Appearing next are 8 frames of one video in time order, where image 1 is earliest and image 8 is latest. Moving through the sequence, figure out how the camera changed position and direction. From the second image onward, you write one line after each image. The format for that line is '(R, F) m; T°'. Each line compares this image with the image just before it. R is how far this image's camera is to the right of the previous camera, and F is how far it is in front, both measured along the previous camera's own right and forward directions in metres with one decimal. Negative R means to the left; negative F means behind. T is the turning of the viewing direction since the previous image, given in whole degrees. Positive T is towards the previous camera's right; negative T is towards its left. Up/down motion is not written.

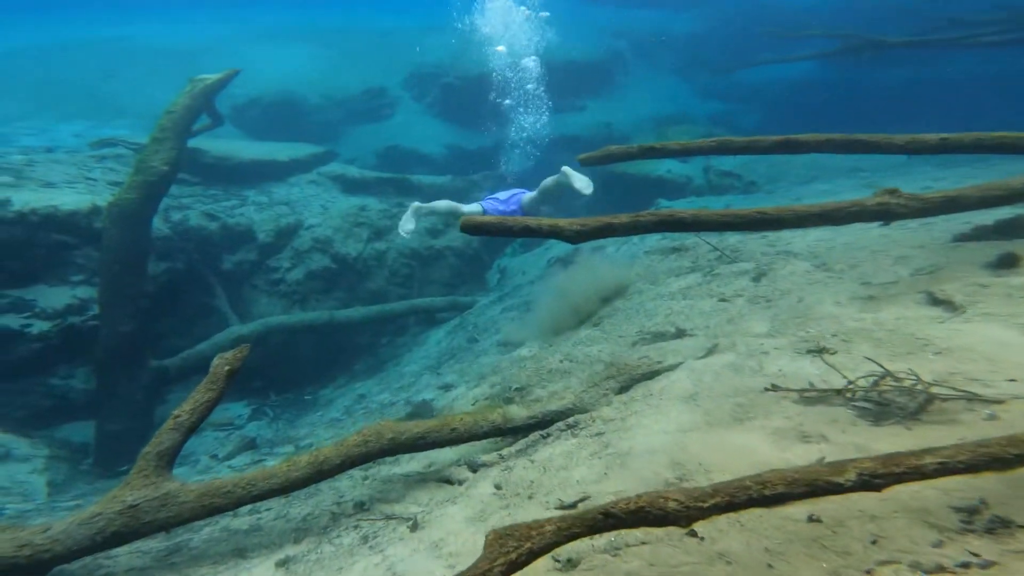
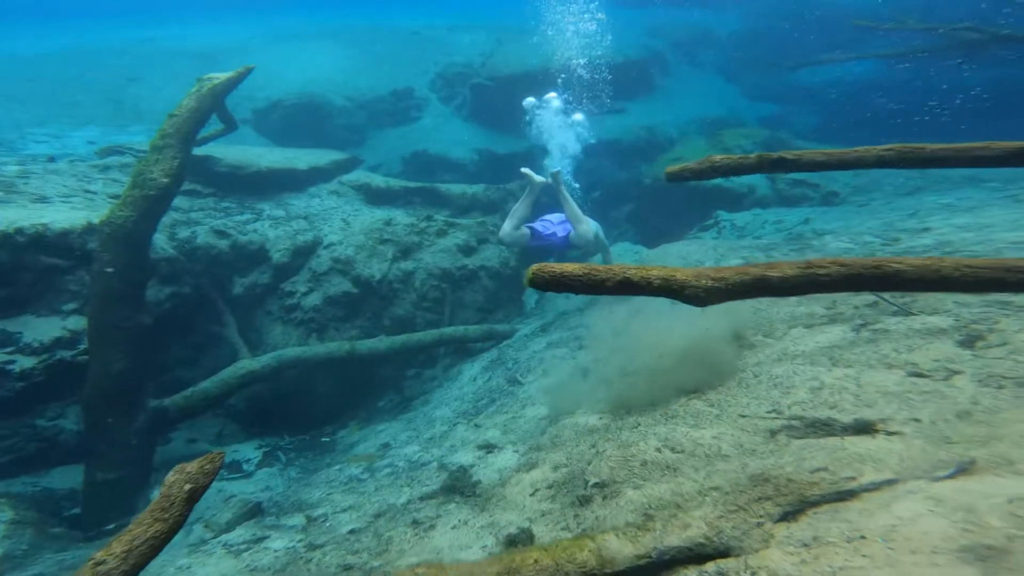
(-0.3, +0.8) m; -3°
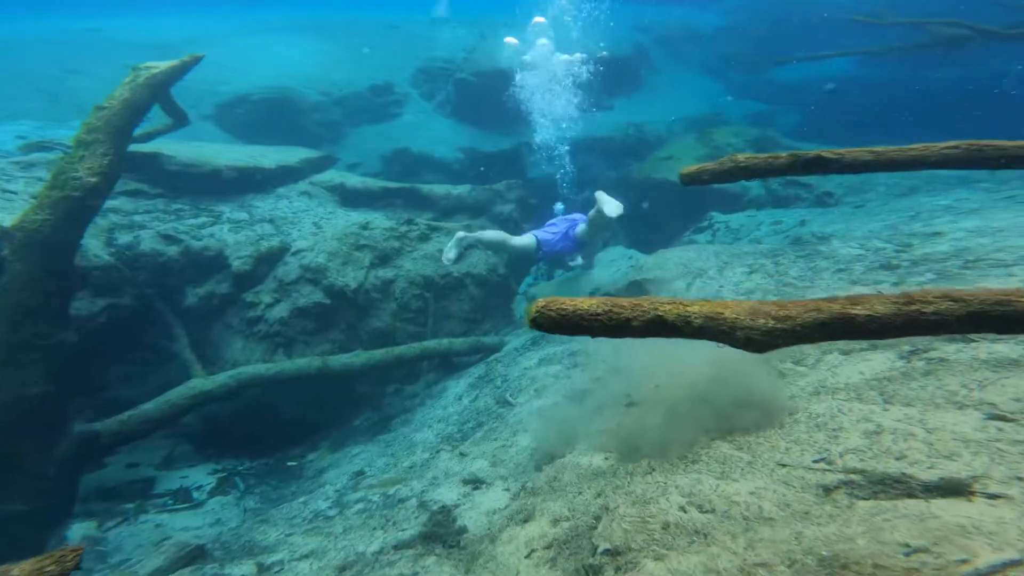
(0.0, +0.4) m; +2°
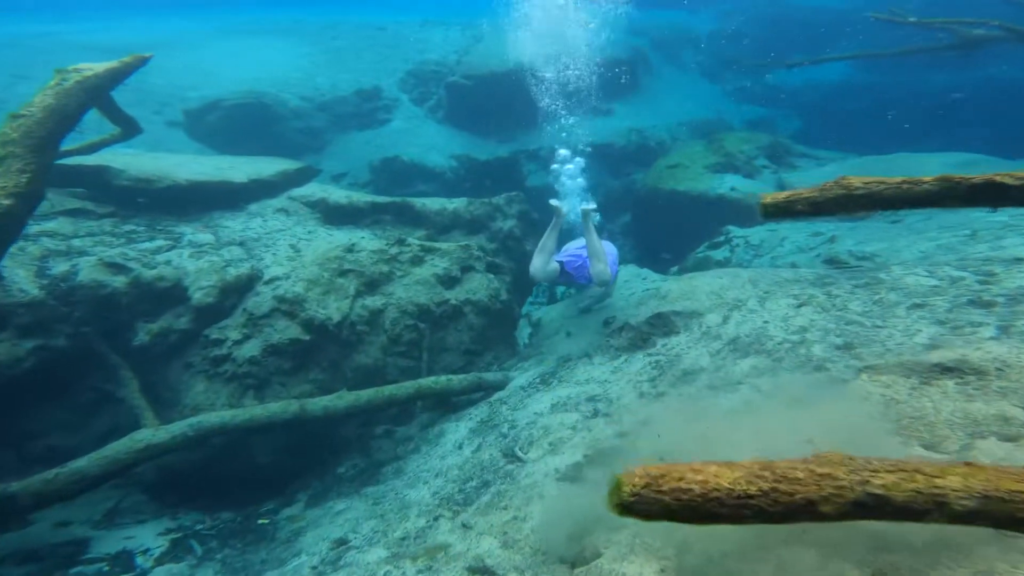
(-0.1, +0.6) m; +1°
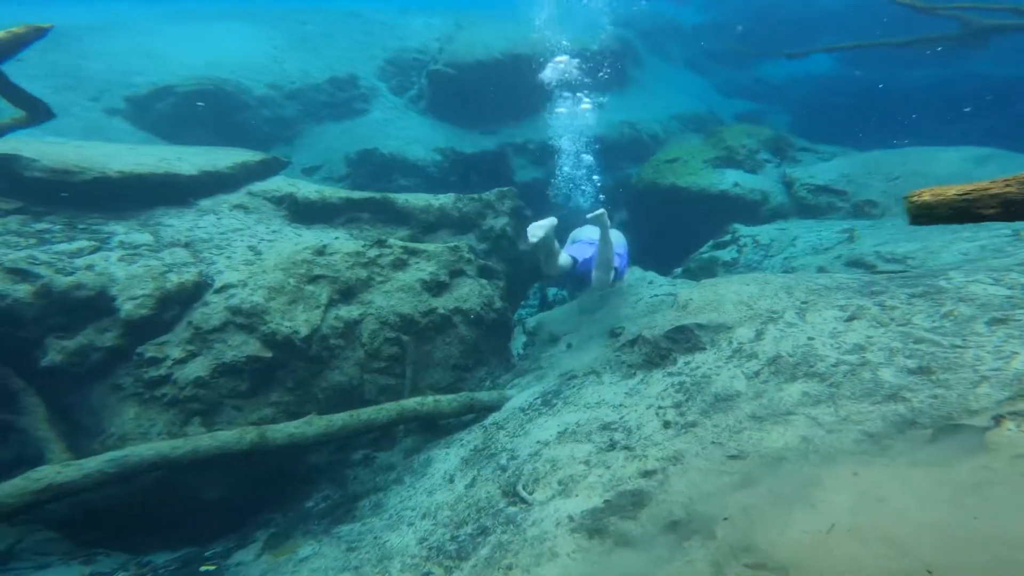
(-0.1, +0.5) m; +2°
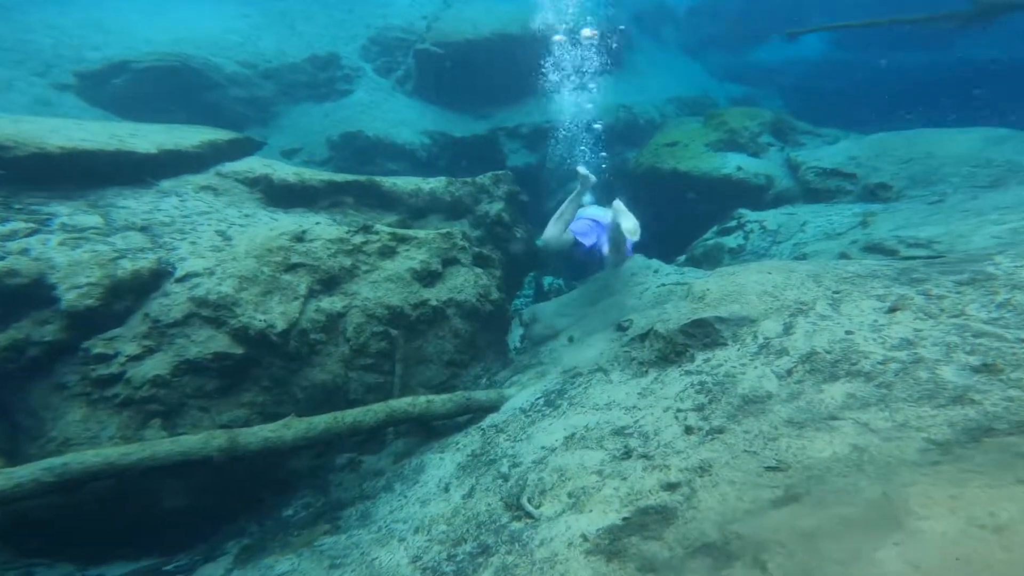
(-0.1, +0.3) m; +2°
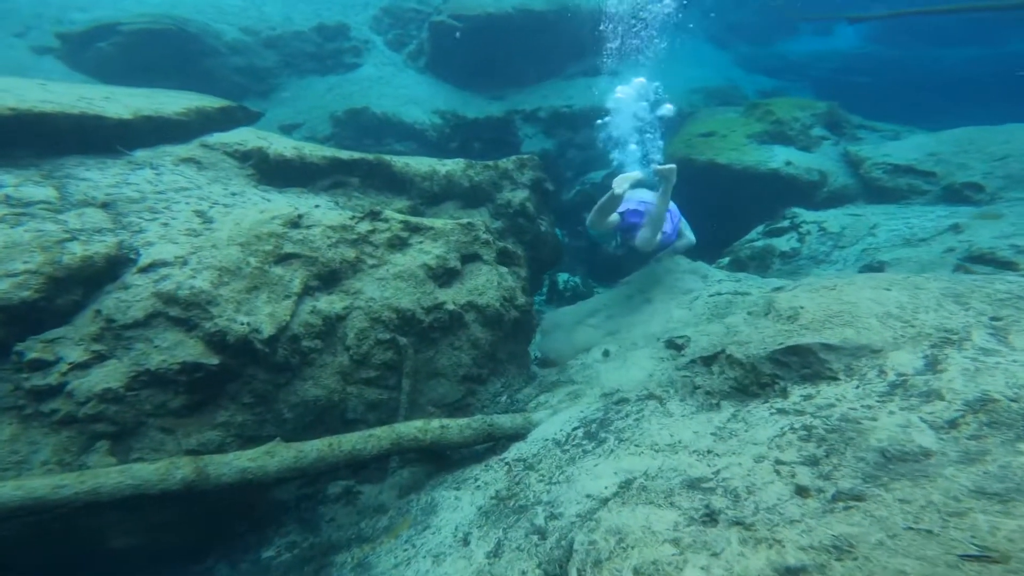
(-0.3, +0.6) m; 0°
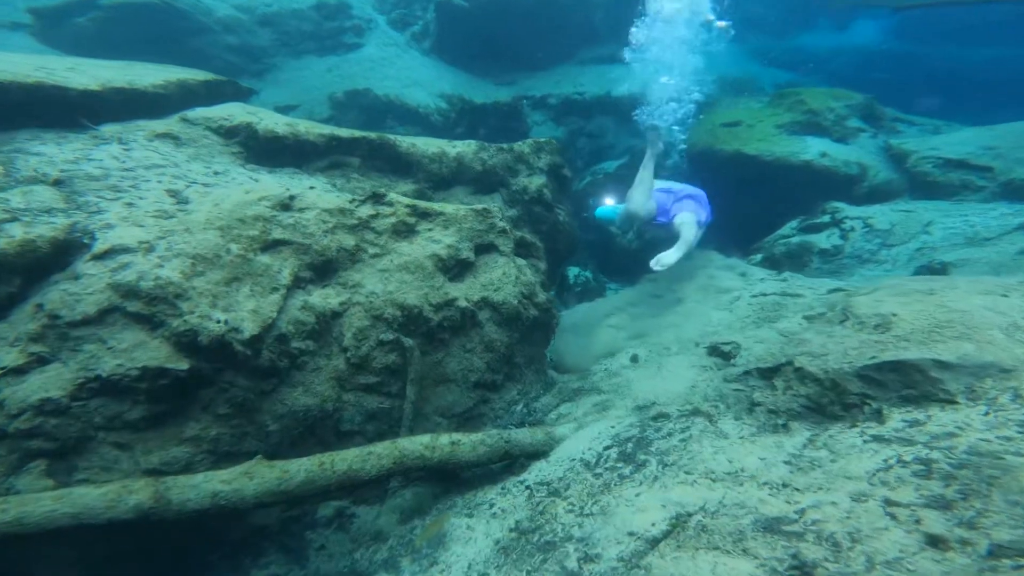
(-0.2, +0.4) m; 0°
